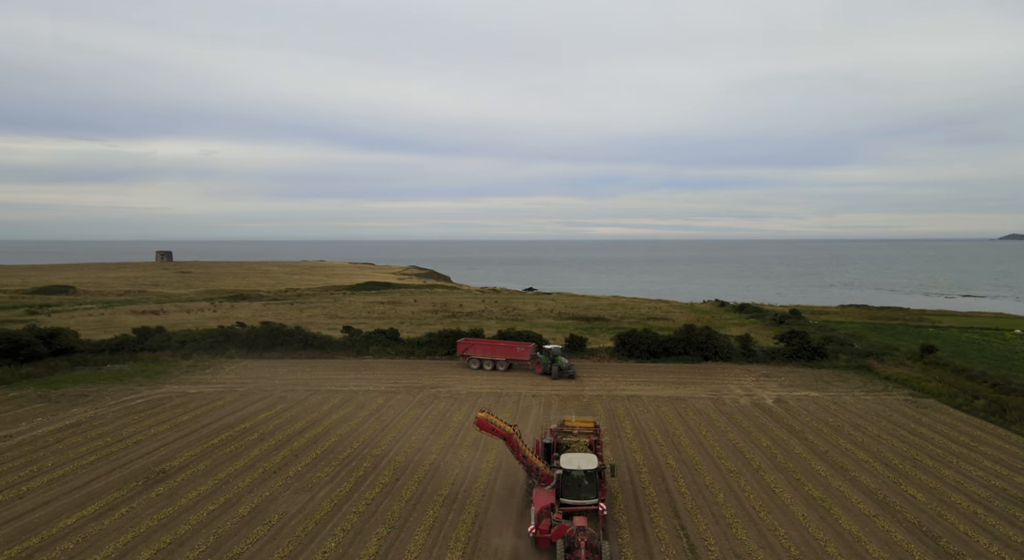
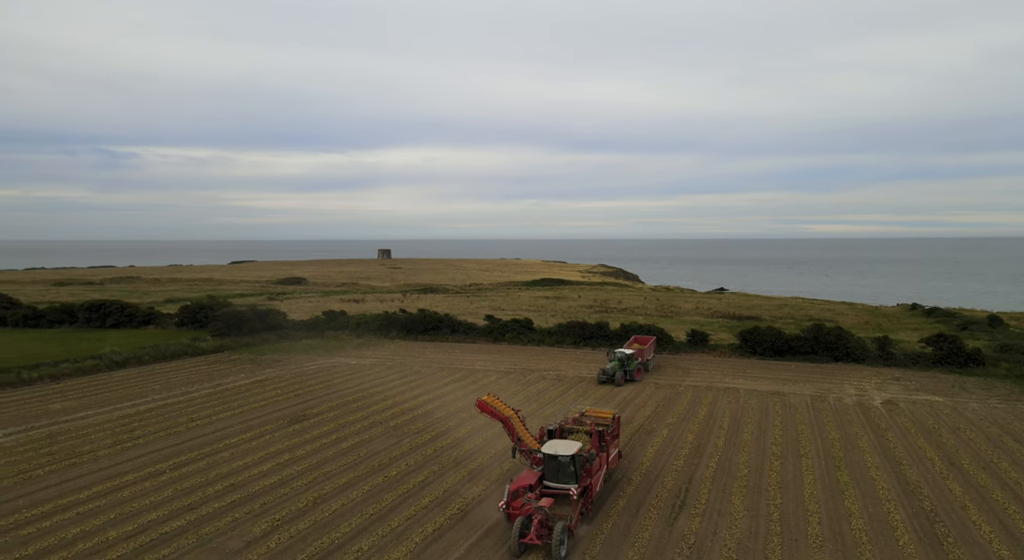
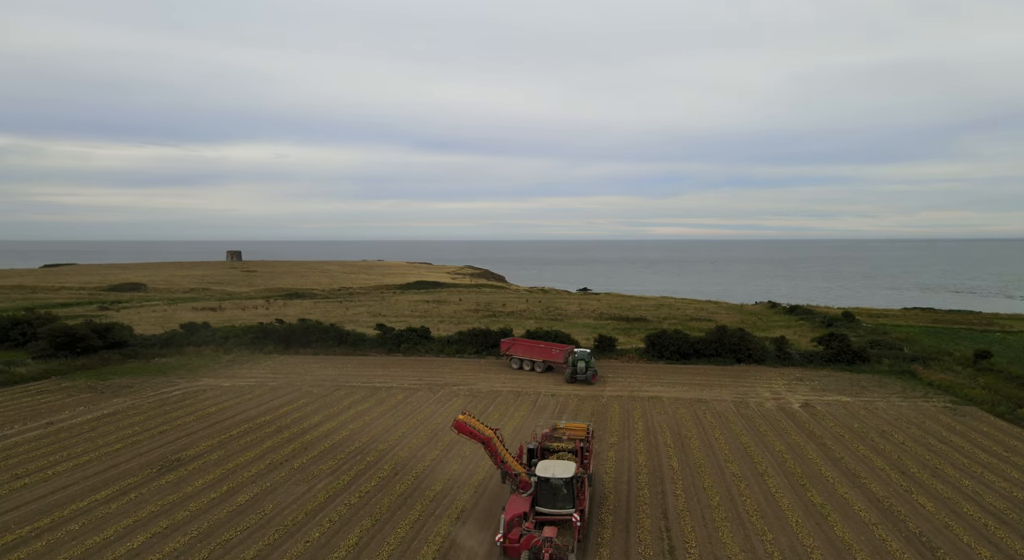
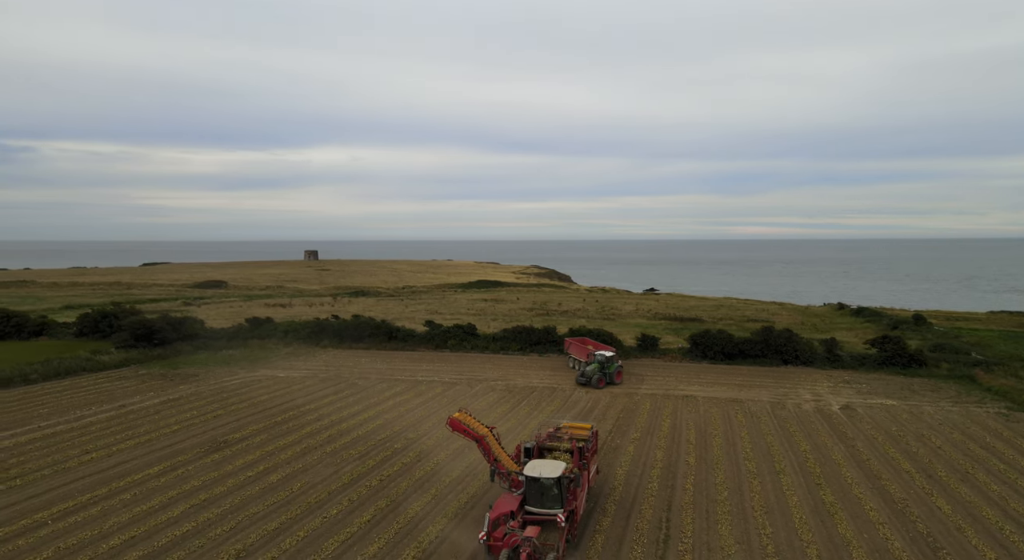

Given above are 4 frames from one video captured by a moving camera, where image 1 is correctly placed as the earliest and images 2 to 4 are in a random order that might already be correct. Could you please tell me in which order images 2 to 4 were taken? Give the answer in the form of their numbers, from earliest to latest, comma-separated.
3, 4, 2
